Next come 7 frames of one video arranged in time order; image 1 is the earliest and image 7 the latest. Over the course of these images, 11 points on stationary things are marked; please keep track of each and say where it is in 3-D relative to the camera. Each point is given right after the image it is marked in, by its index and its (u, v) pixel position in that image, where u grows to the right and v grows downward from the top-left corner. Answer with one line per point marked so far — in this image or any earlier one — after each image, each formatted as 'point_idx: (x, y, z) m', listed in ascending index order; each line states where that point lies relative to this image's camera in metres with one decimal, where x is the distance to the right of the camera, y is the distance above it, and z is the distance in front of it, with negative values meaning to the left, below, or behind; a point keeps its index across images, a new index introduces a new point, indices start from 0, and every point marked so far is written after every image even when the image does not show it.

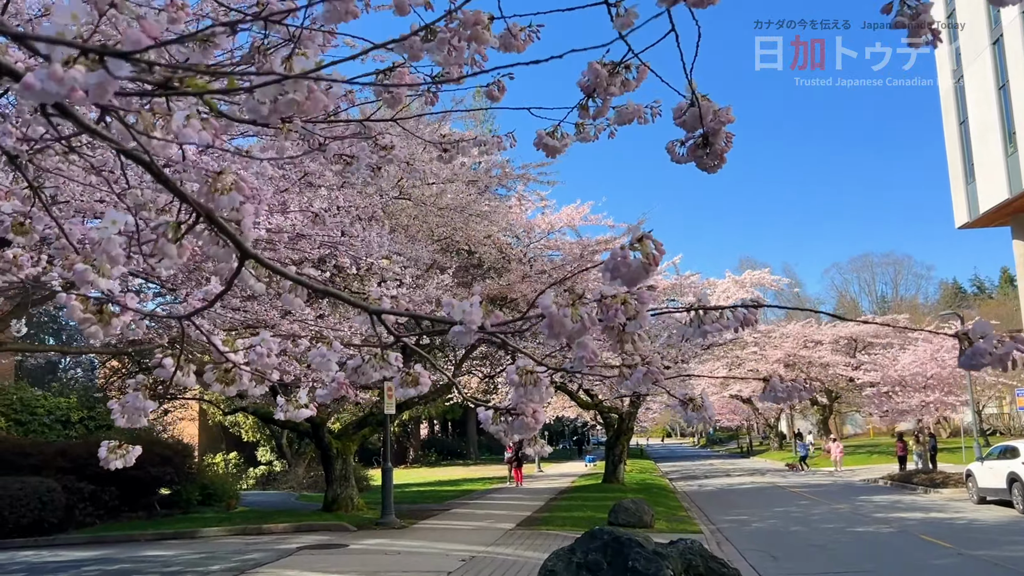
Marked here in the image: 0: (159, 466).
0: (-7.5, -3.8, +18.2) m
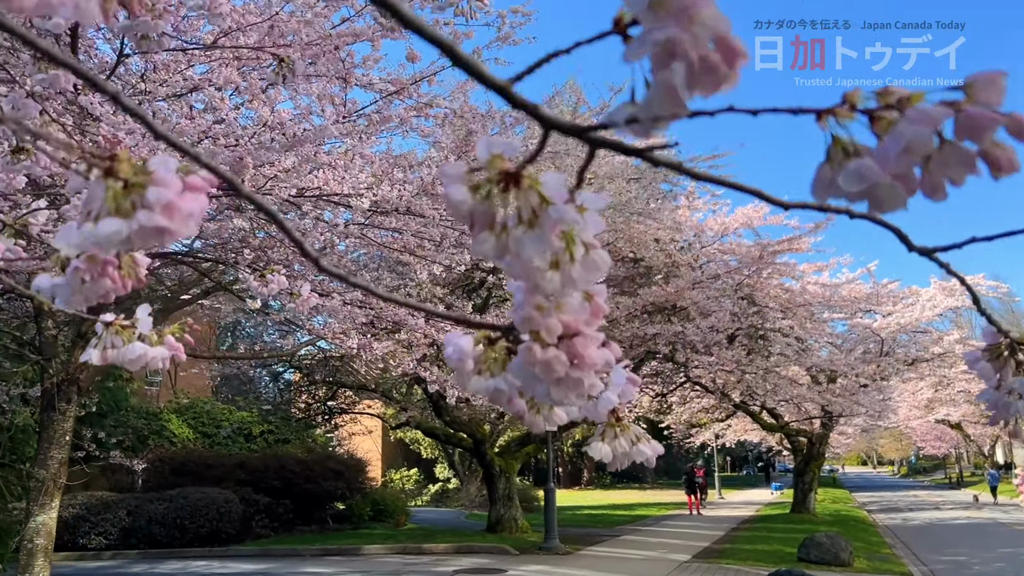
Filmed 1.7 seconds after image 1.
0: (-3.9, -4.1, +18.4) m
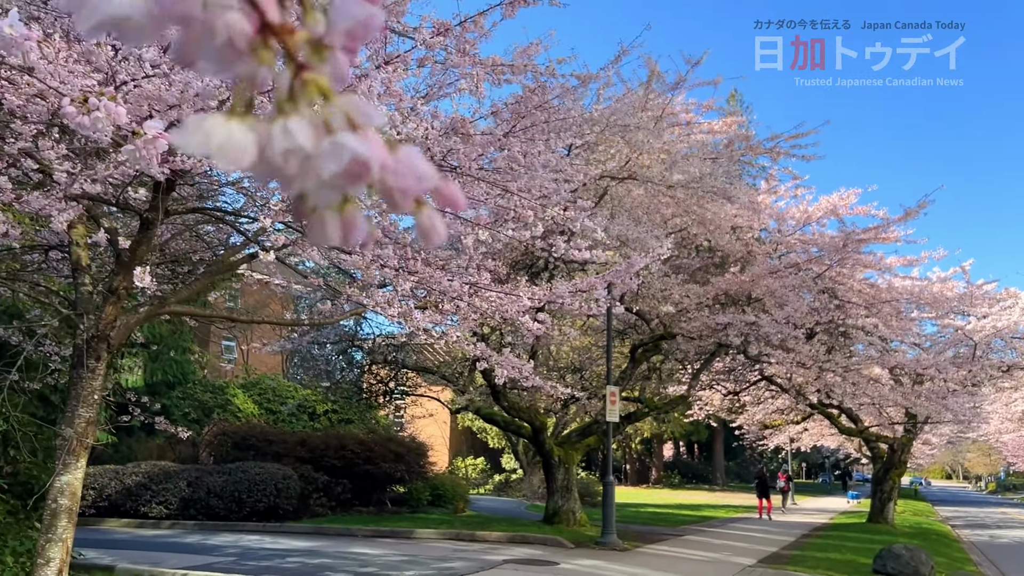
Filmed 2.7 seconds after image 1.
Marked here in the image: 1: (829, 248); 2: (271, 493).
0: (-2.6, -3.7, +18.2) m
1: (+4.7, +0.6, +12.7) m
2: (-4.4, -3.7, +15.5) m
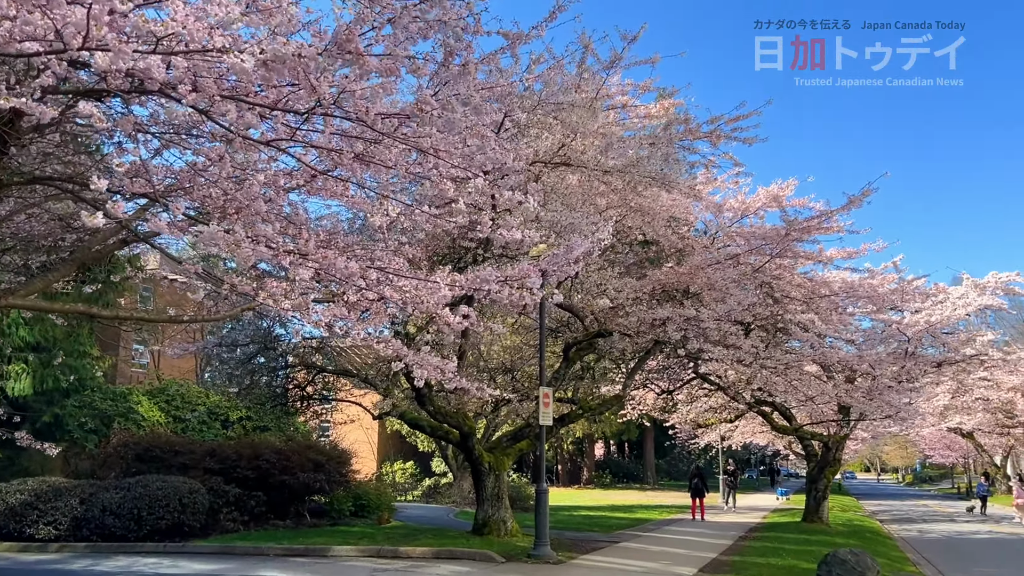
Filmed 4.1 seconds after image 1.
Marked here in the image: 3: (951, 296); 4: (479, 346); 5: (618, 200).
0: (-4.0, -3.7, +17.0) m
1: (+3.7, +0.7, +12.1) m
2: (-5.6, -3.7, +14.2) m
3: (+9.6, -0.2, +18.7) m
4: (-0.5, -0.9, +12.8) m
5: (+1.4, +1.1, +10.9) m
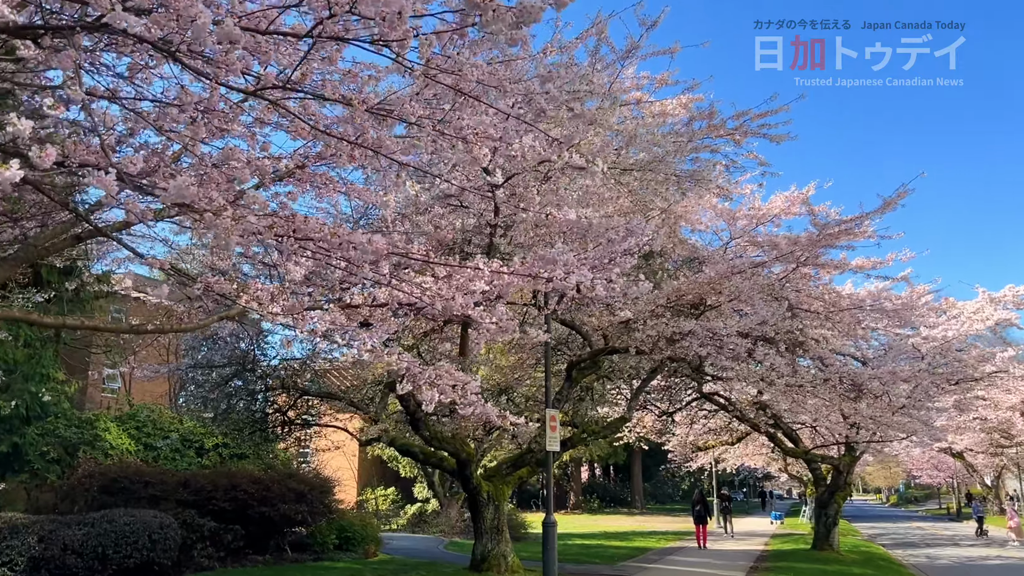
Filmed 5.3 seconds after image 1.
0: (-4.1, -4.0, +15.9) m
1: (+3.7, +0.5, +11.3) m
2: (-5.6, -3.9, +13.0) m
3: (+9.5, -0.5, +18.0) m
4: (-0.5, -1.1, +11.8) m
5: (+1.4, +1.0, +10.0) m
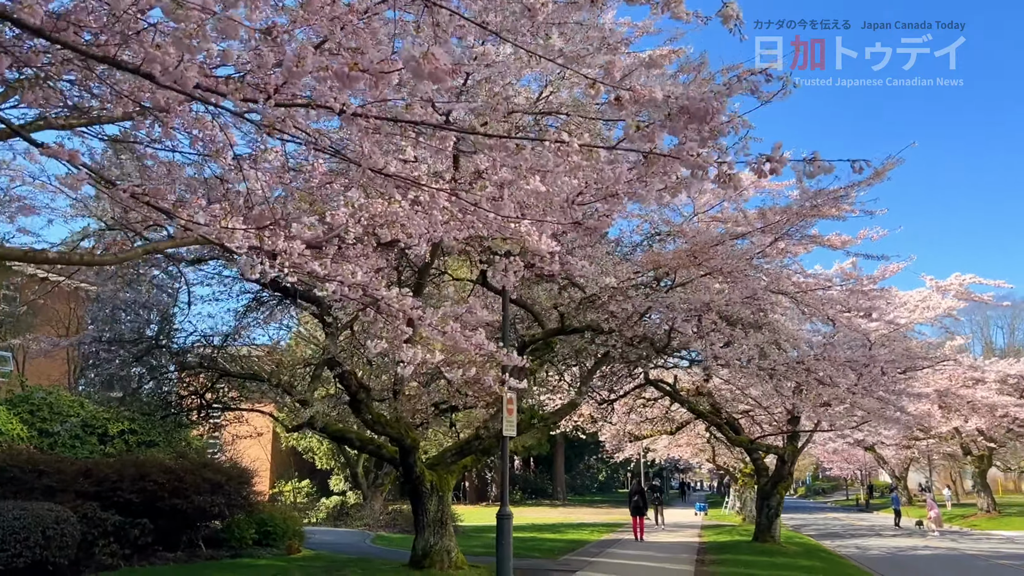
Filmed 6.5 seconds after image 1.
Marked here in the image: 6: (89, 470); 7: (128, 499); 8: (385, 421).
0: (-5.2, -3.5, +14.4) m
1: (+3.1, +0.8, +10.6) m
2: (-6.3, -3.4, +11.4) m
3: (+8.2, -0.3, +17.8) m
4: (-1.1, -0.7, +10.7) m
5: (+1.0, +1.3, +9.1) m
6: (-6.8, -2.9, +13.7) m
7: (-6.1, -3.4, +13.6) m
8: (-1.7, -1.7, +11.1) m
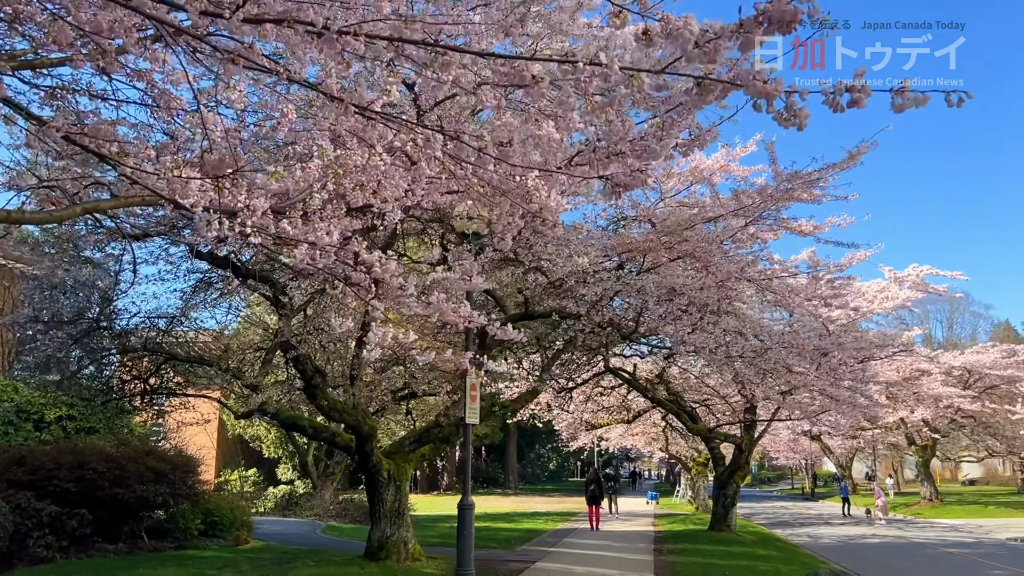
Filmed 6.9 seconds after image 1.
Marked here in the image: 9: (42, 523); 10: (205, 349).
0: (-5.8, -3.2, +13.8) m
1: (+2.7, +1.0, +10.4) m
2: (-6.9, -3.1, +10.7) m
3: (+7.4, -0.1, +17.9) m
4: (-1.5, -0.5, +10.3) m
5: (+0.7, +1.5, +8.8) m
6: (-7.4, -2.6, +13.0) m
7: (-6.8, -3.0, +12.9) m
8: (-2.1, -1.5, +10.6) m
9: (-6.9, -3.4, +12.5) m
10: (-4.7, -0.9, +13.0) m
